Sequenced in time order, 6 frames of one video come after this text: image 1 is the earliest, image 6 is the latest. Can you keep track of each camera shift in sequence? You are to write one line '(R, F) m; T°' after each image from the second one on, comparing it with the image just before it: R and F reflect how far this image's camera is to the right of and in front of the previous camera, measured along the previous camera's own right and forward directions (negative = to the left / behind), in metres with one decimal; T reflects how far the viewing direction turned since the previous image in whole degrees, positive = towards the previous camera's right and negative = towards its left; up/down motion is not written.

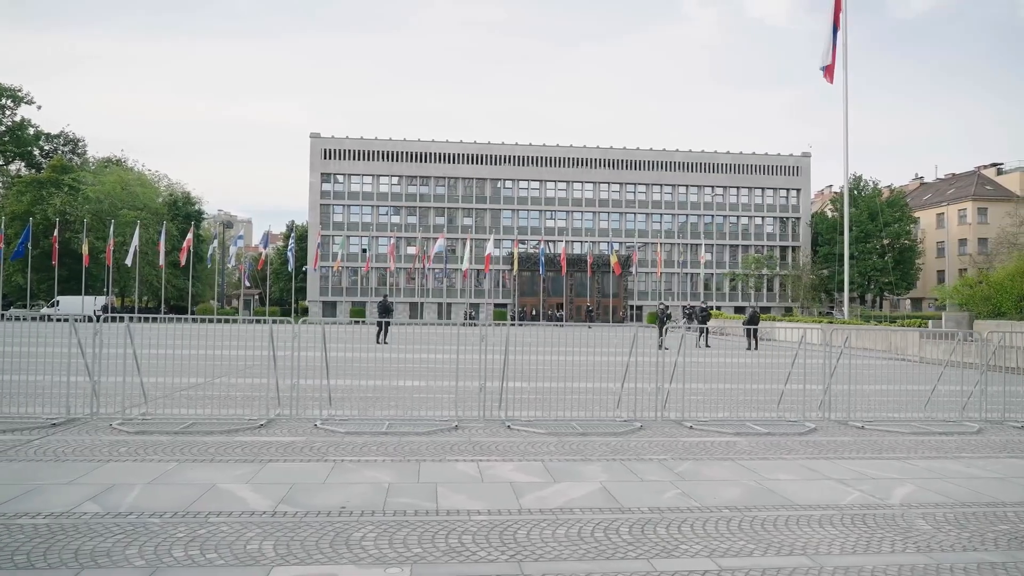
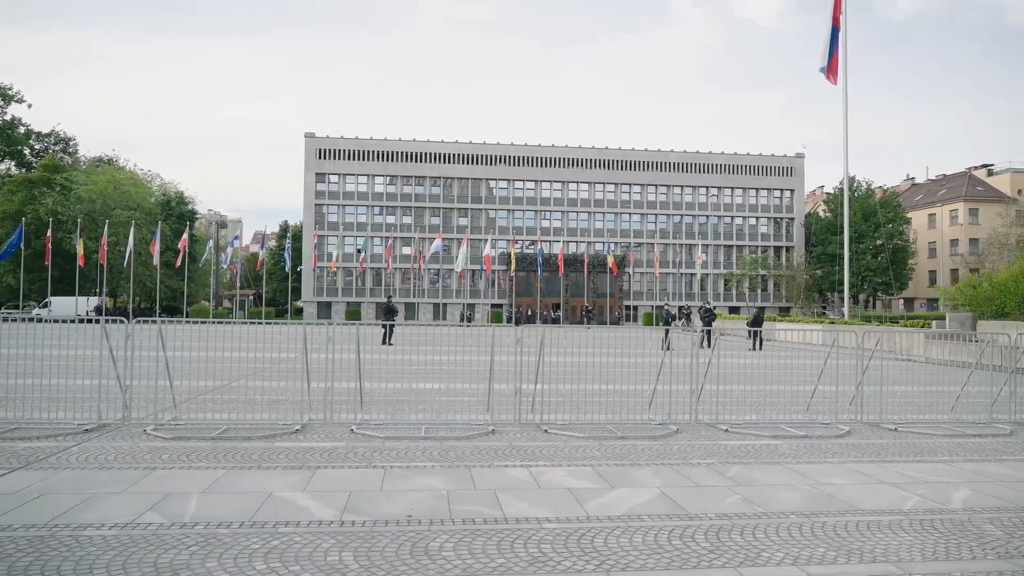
(-0.7, +0.1) m; +1°
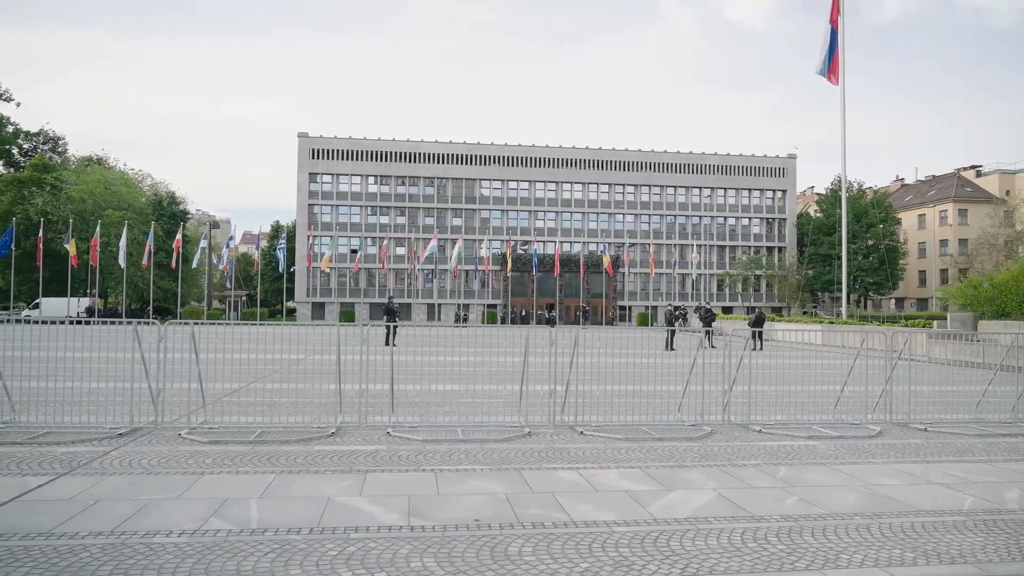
(-0.7, 0.0) m; +1°
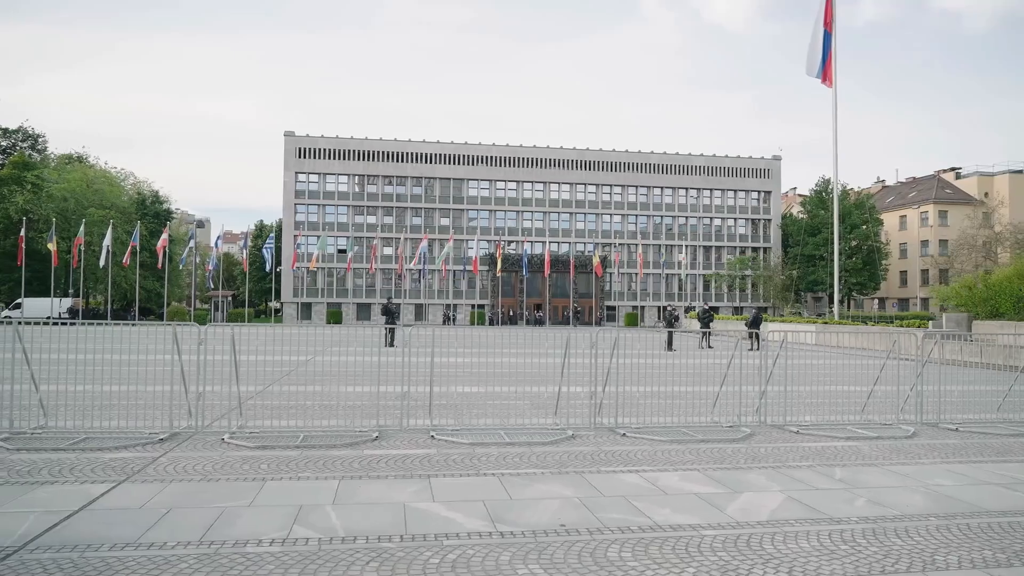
(-0.9, 0.0) m; +2°
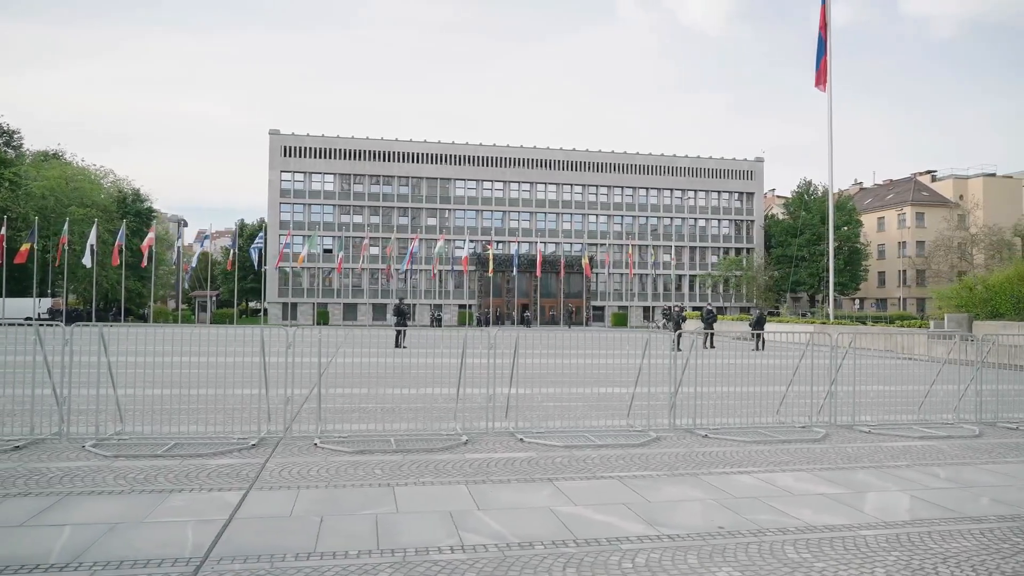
(-1.6, 0.0) m; +2°
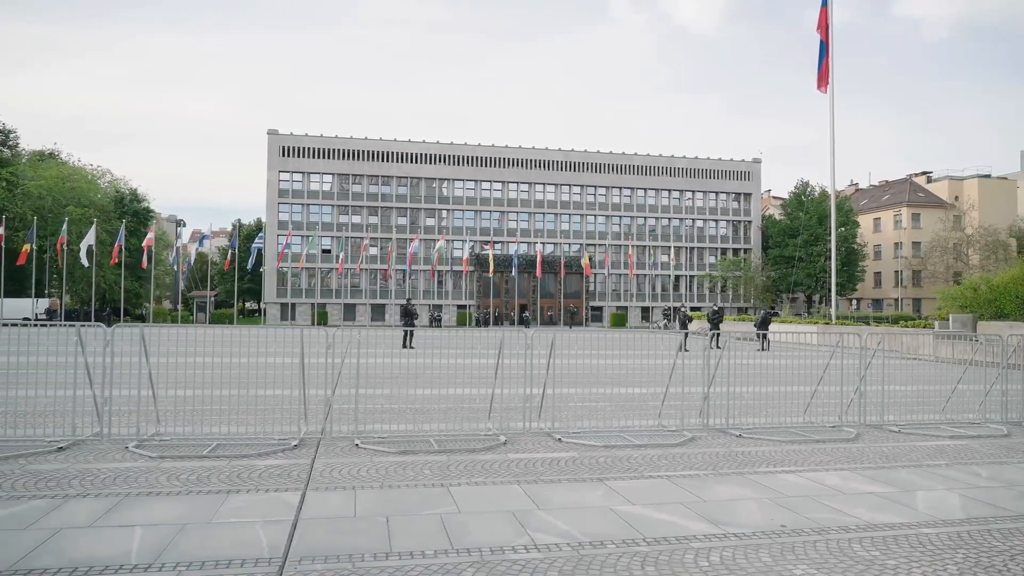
(-0.6, 0.0) m; +1°
